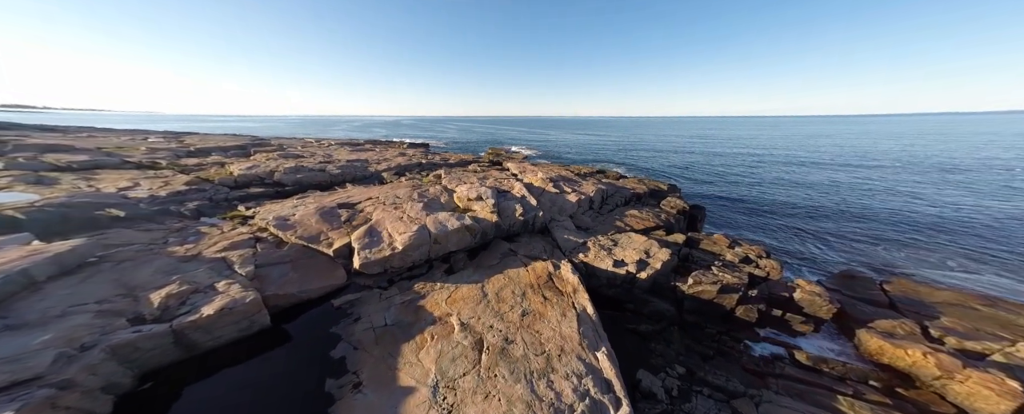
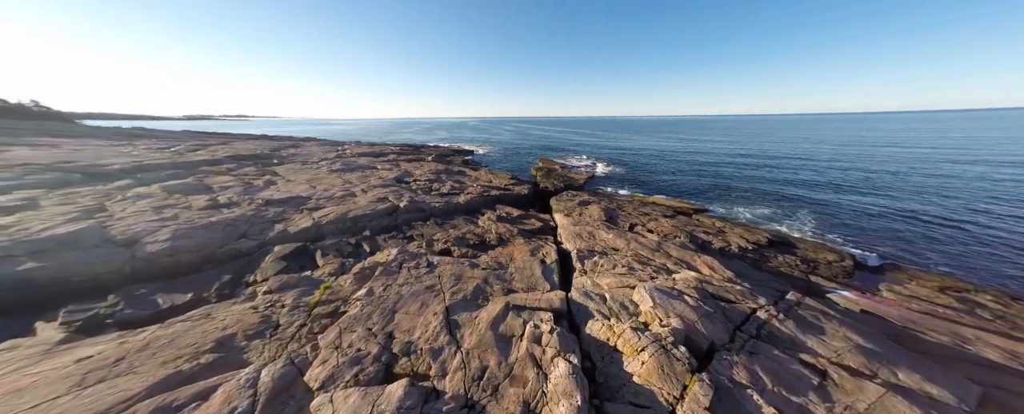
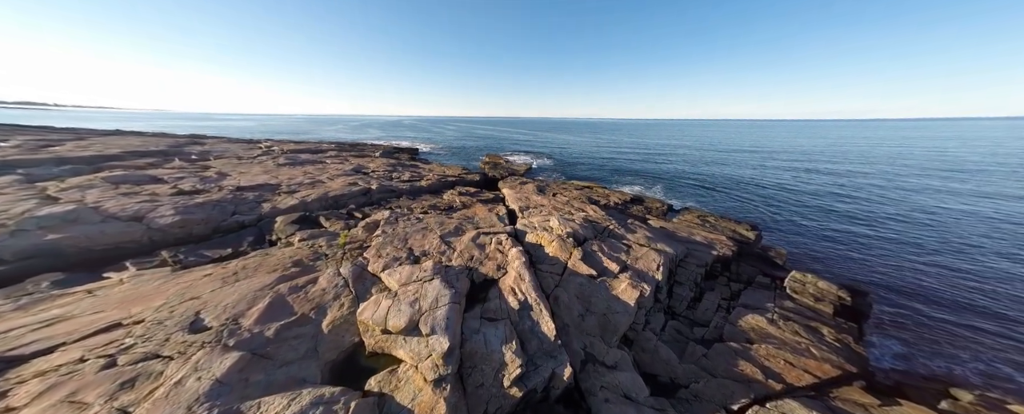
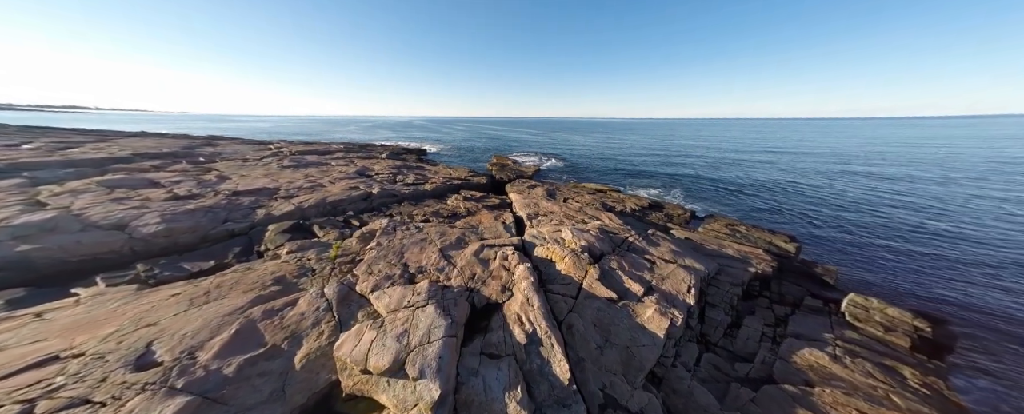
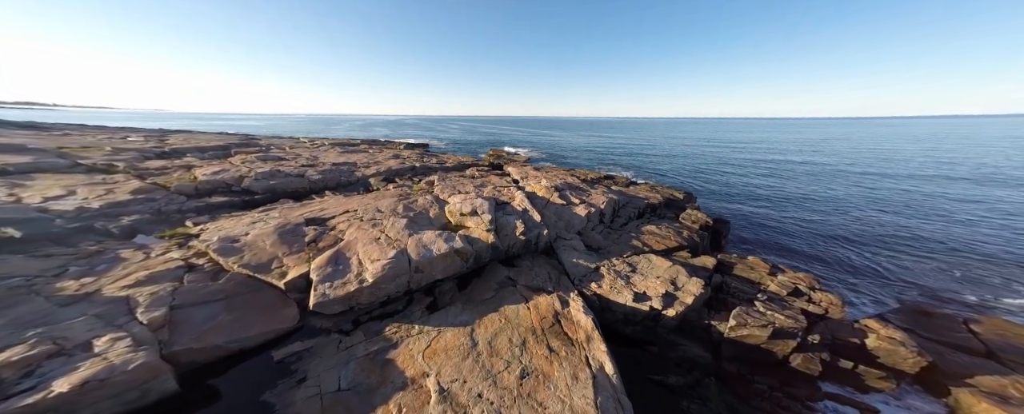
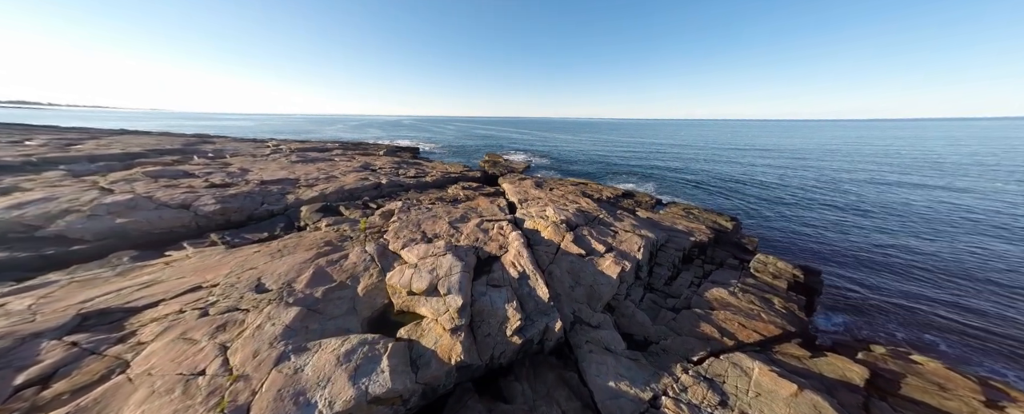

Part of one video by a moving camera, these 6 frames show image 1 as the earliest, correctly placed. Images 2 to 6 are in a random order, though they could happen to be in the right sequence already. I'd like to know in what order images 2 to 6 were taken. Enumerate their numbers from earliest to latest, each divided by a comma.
5, 6, 3, 4, 2
